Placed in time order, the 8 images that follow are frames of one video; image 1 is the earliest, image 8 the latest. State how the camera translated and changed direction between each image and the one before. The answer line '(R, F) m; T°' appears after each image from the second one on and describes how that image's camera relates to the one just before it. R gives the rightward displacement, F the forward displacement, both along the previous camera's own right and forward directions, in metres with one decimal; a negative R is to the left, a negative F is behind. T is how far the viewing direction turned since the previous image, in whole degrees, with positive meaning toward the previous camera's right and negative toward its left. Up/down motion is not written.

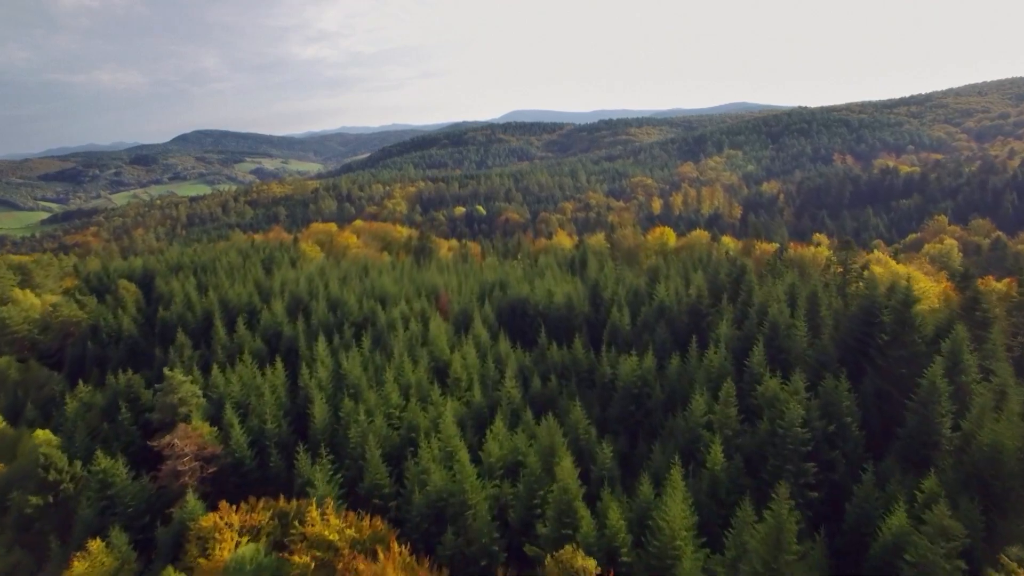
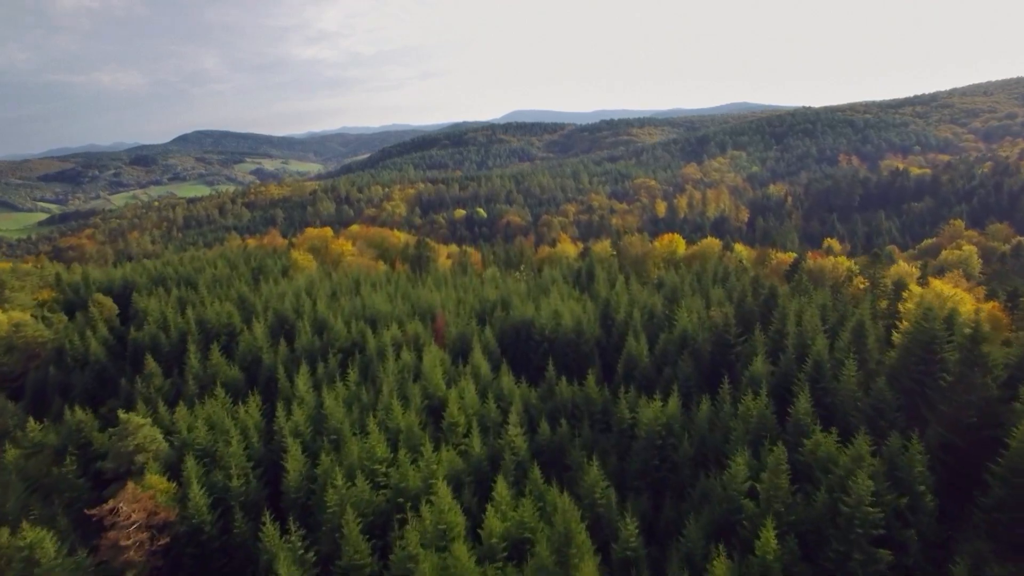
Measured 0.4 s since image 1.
(-0.2, +5.0) m; 0°
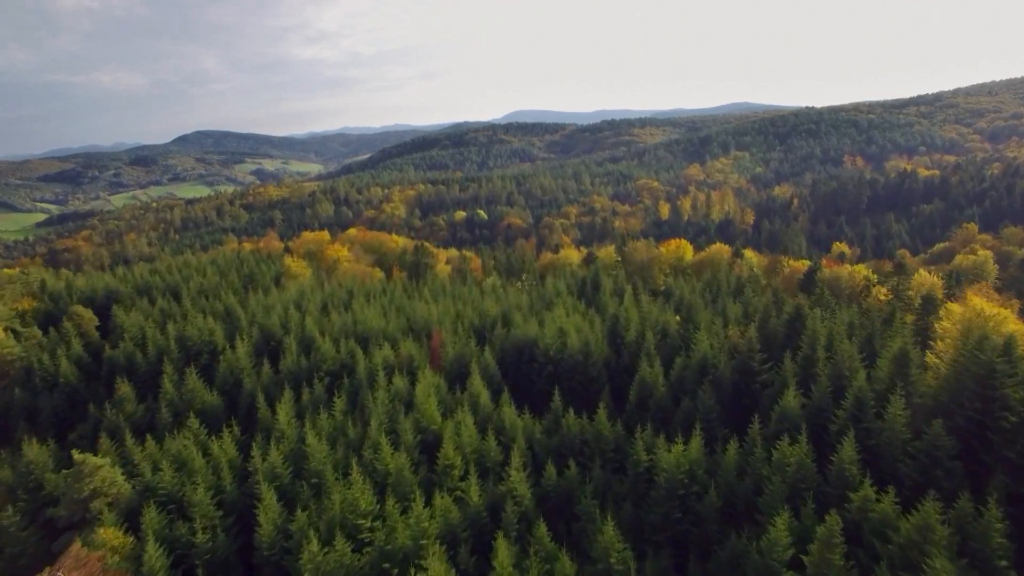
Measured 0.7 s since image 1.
(-0.1, +3.8) m; 0°
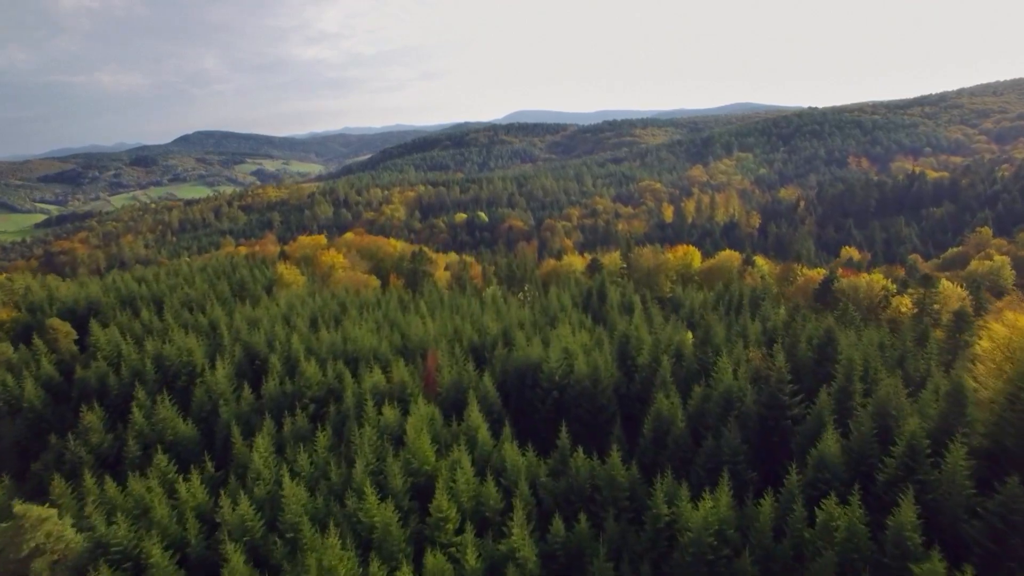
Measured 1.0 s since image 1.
(0.0, +3.7) m; 0°
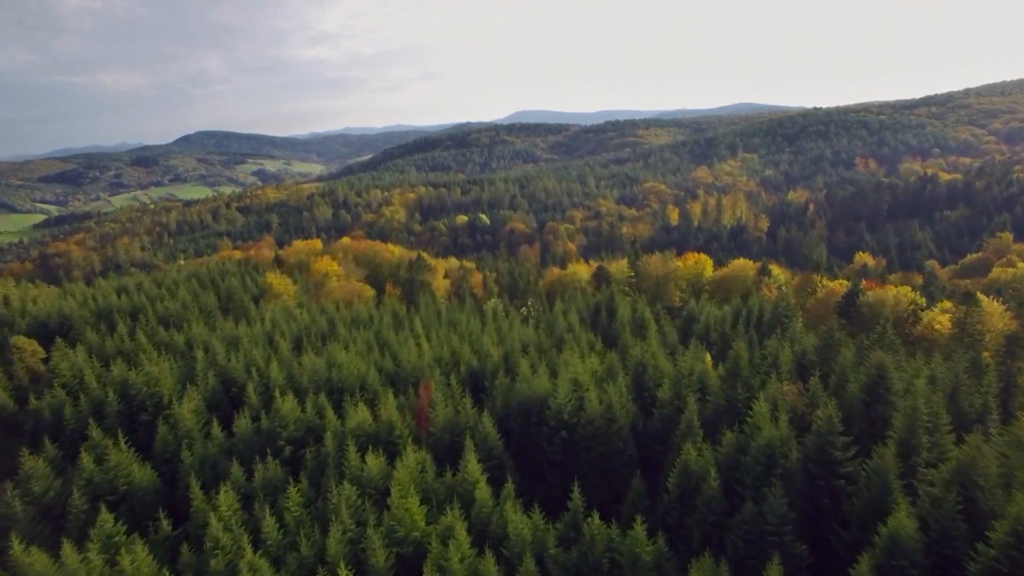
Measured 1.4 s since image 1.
(-0.1, +4.9) m; 0°
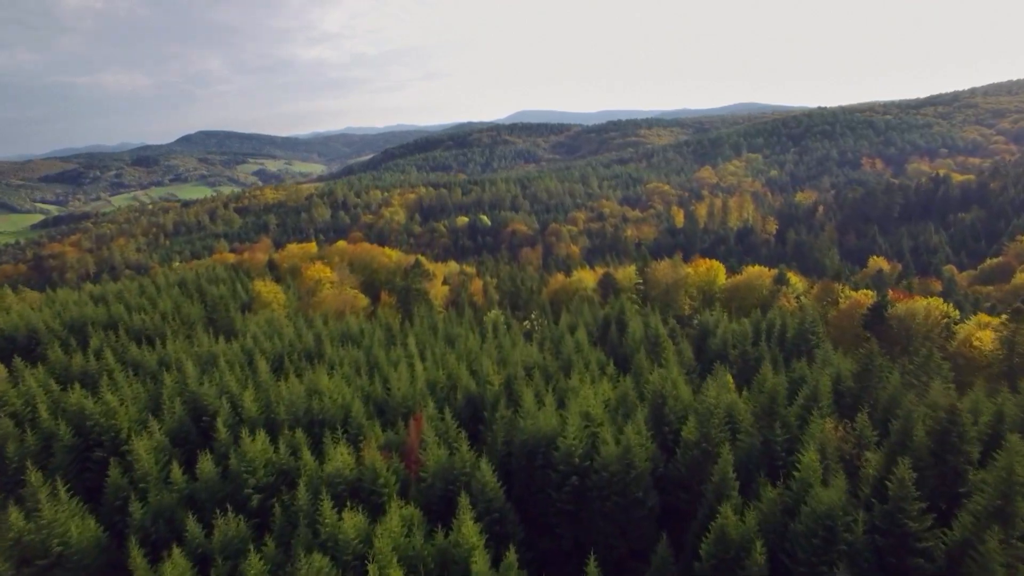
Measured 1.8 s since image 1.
(-0.1, +4.9) m; 0°
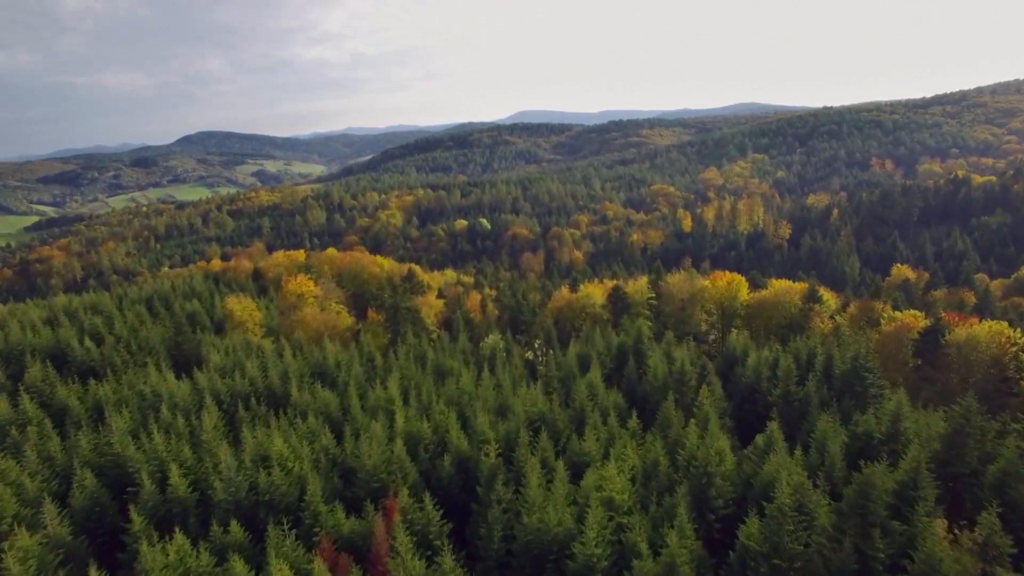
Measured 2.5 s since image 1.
(0.0, +8.4) m; 0°
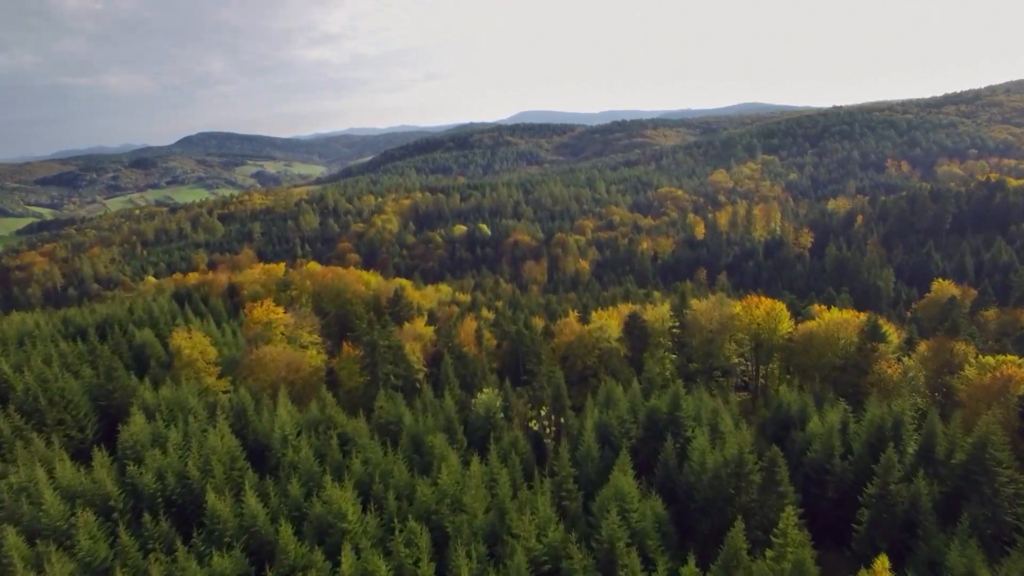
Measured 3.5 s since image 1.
(+0.1, +12.3) m; 0°
